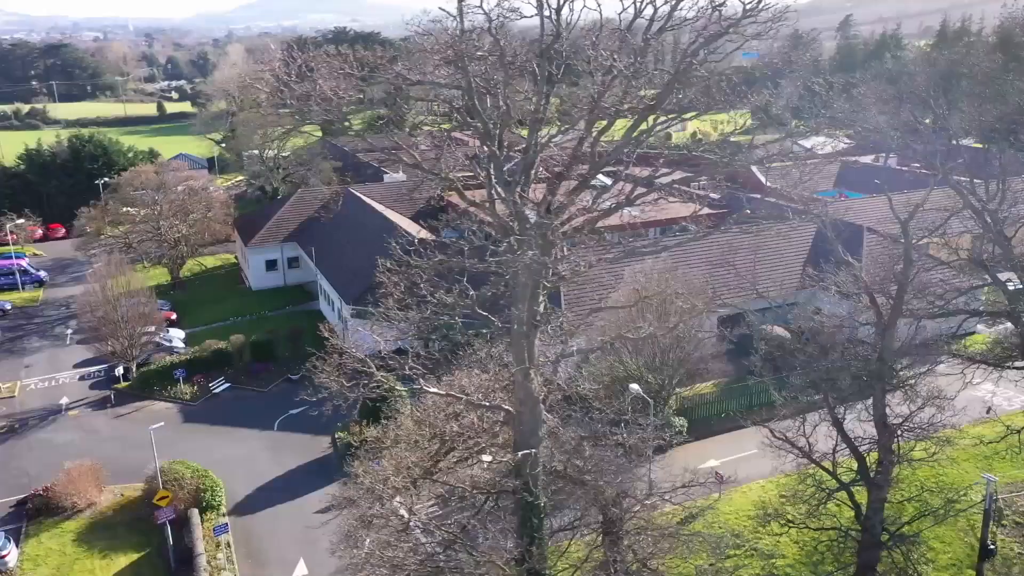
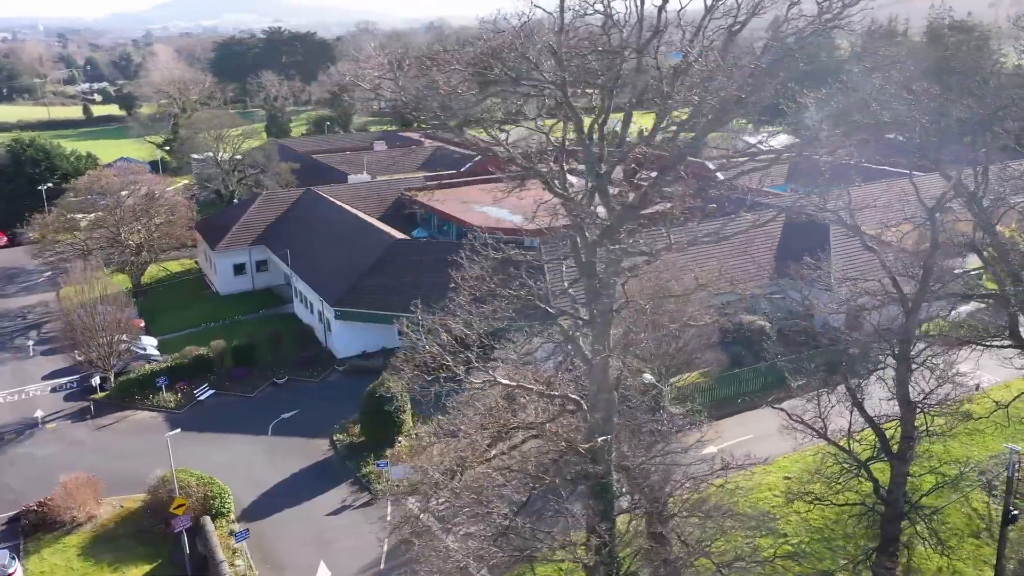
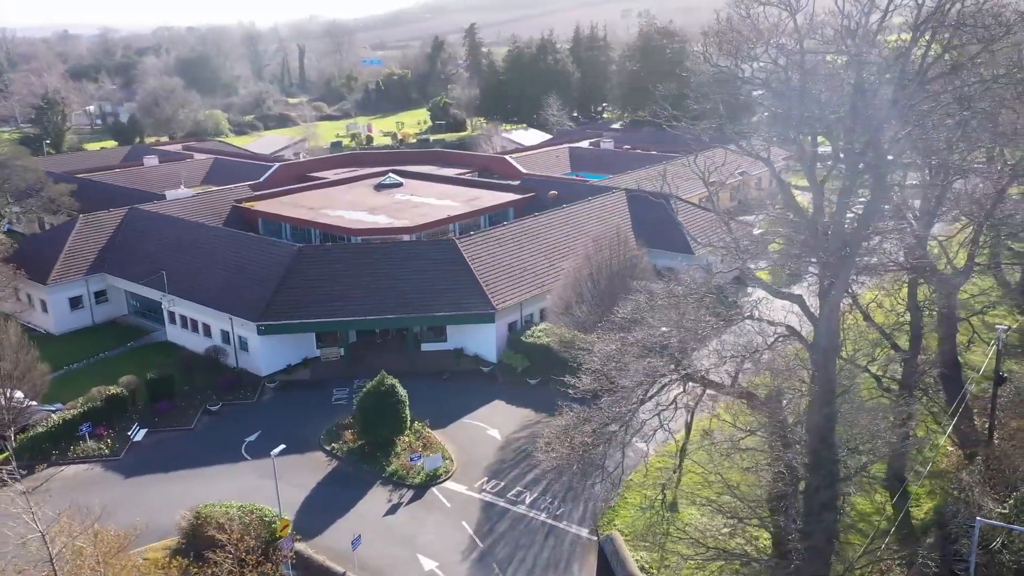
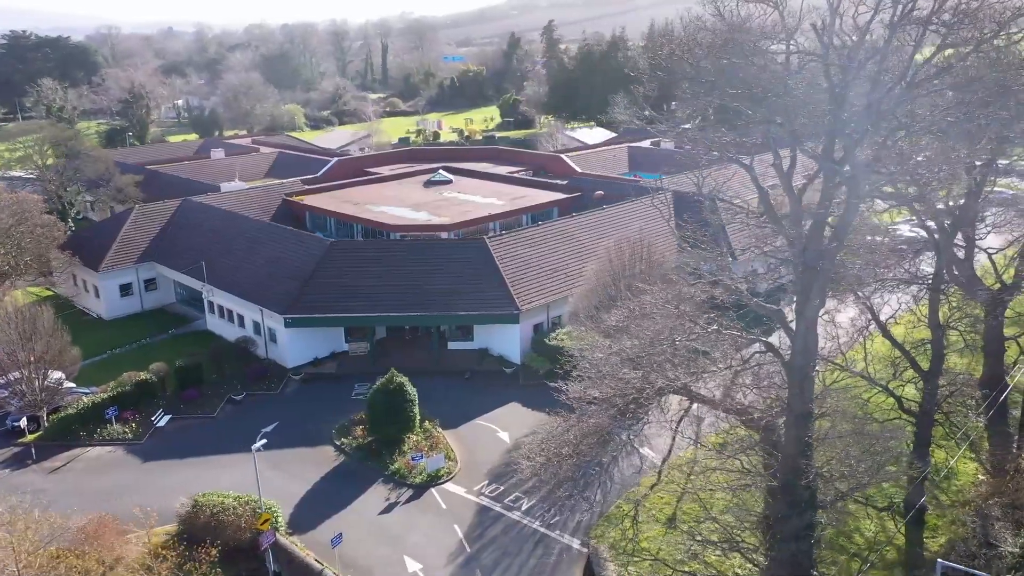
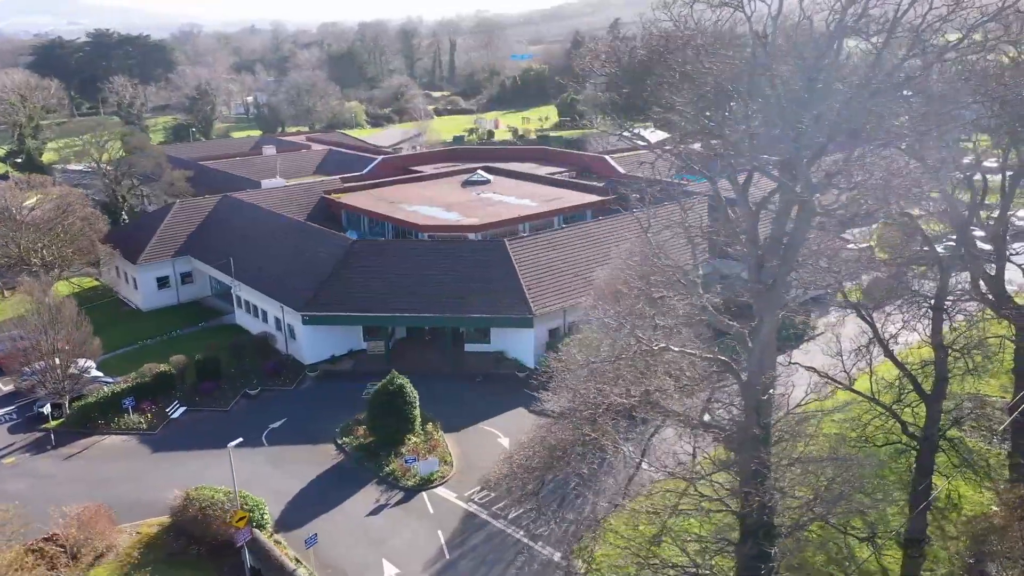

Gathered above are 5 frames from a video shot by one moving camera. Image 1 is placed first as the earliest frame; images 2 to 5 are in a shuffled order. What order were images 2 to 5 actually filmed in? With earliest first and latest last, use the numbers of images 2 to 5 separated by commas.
2, 5, 4, 3
